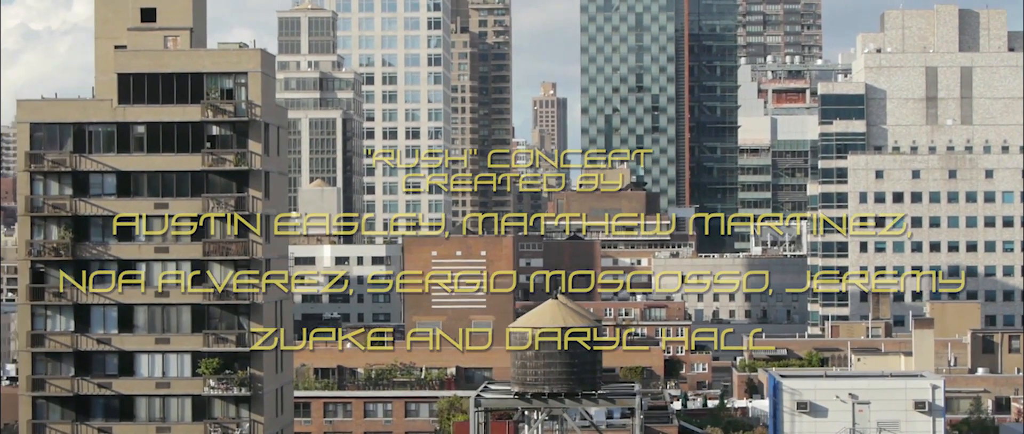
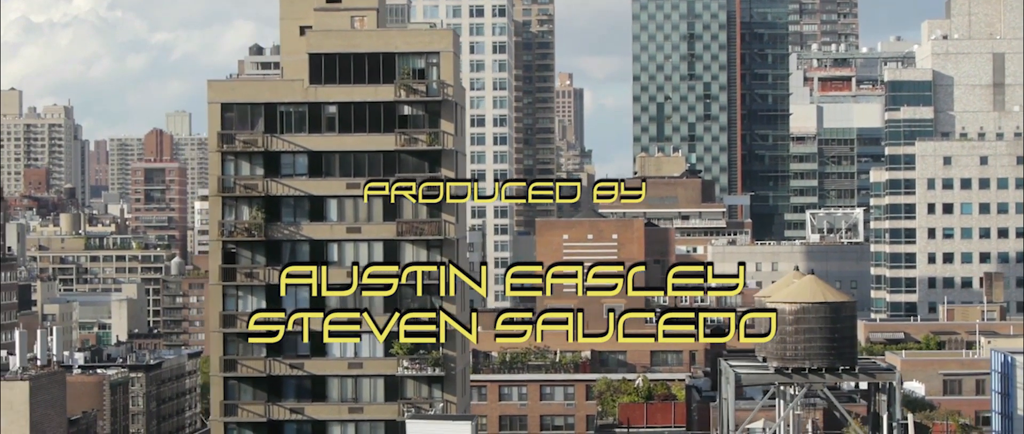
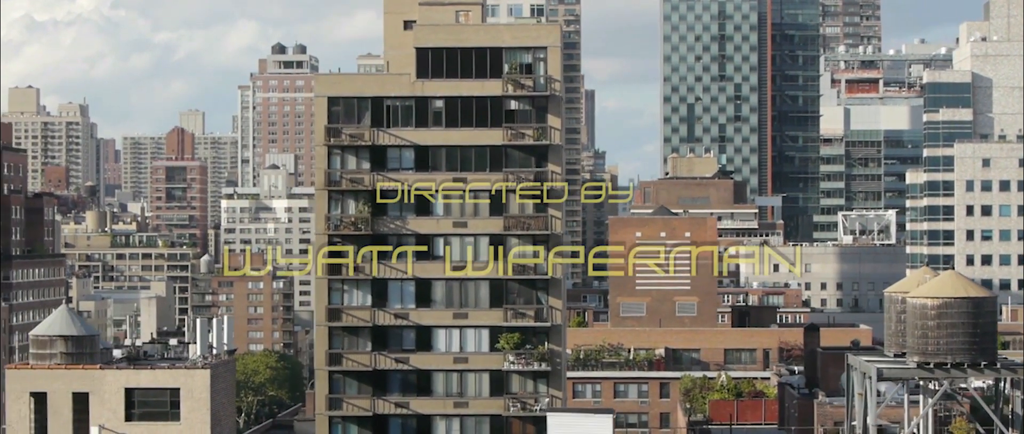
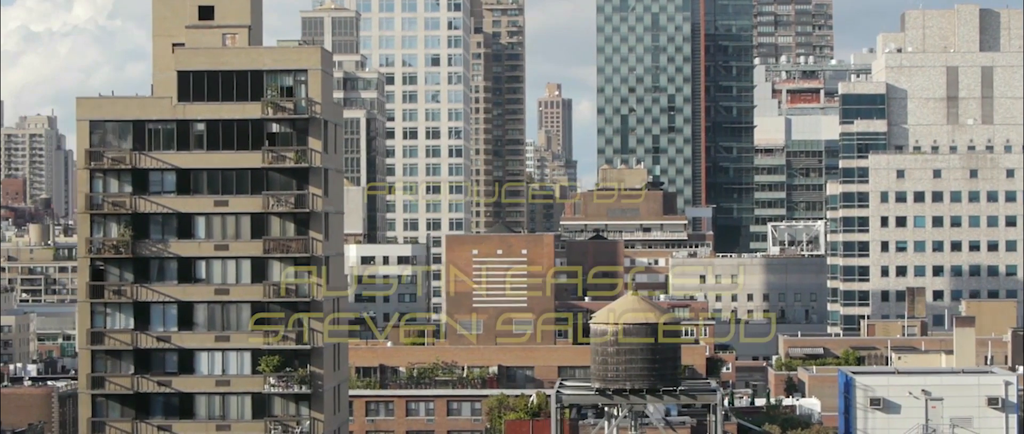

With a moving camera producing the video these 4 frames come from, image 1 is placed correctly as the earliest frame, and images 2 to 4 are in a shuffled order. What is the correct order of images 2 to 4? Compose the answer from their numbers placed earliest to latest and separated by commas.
4, 2, 3
